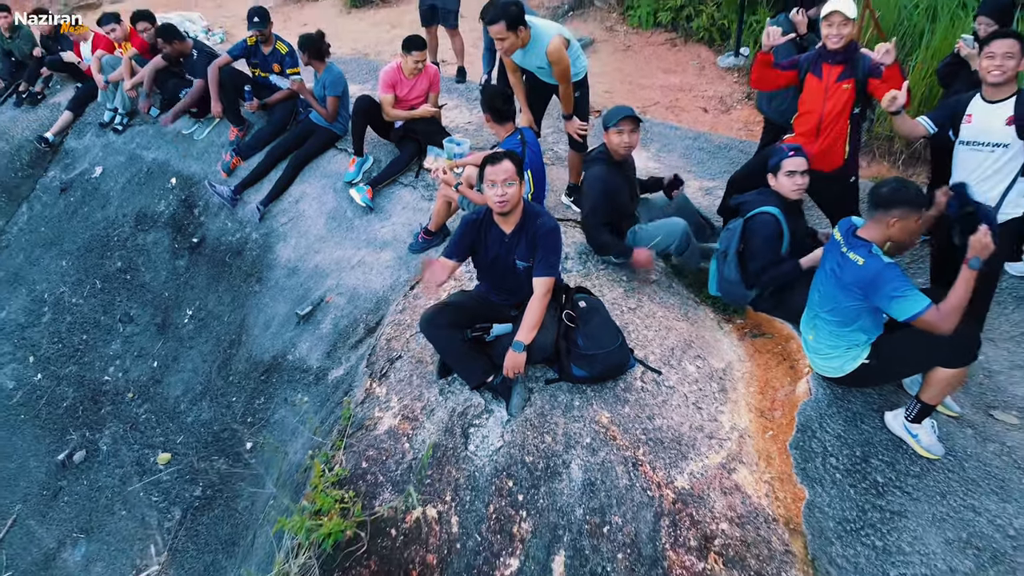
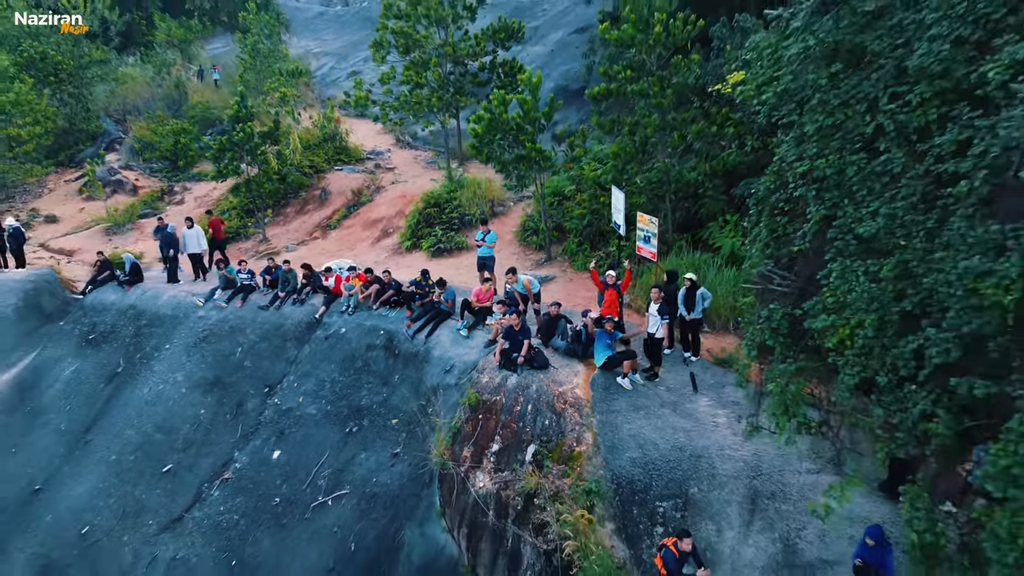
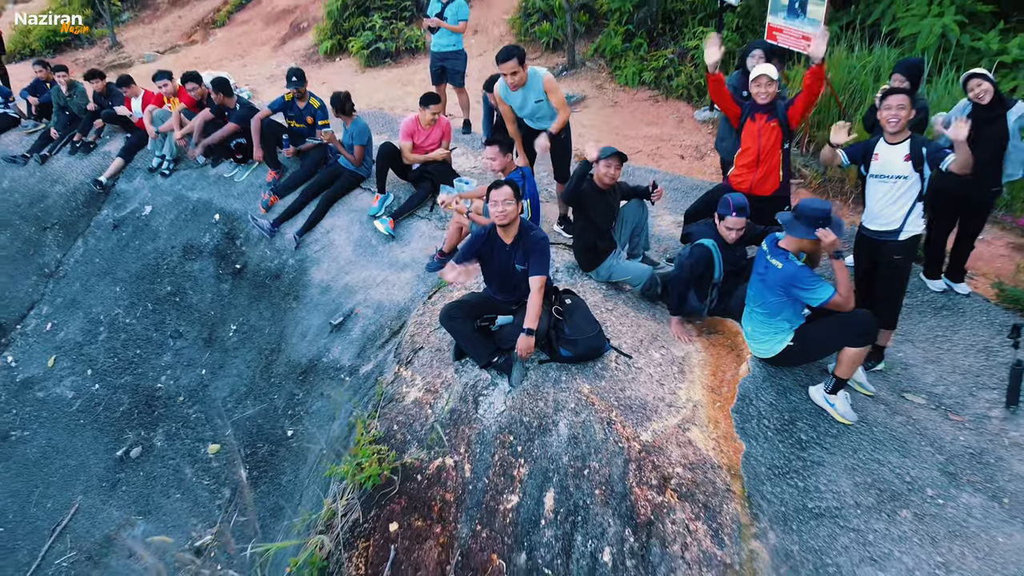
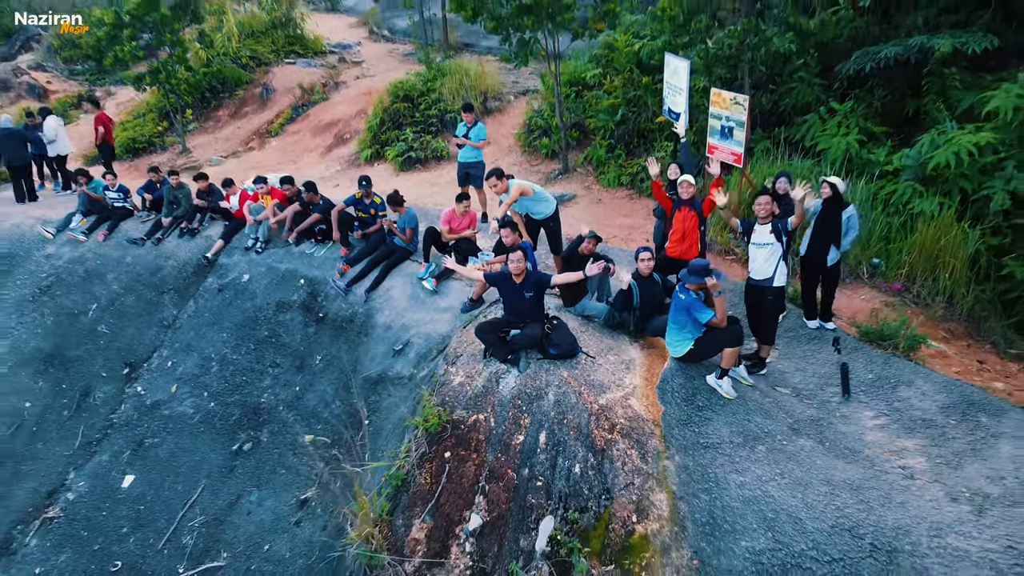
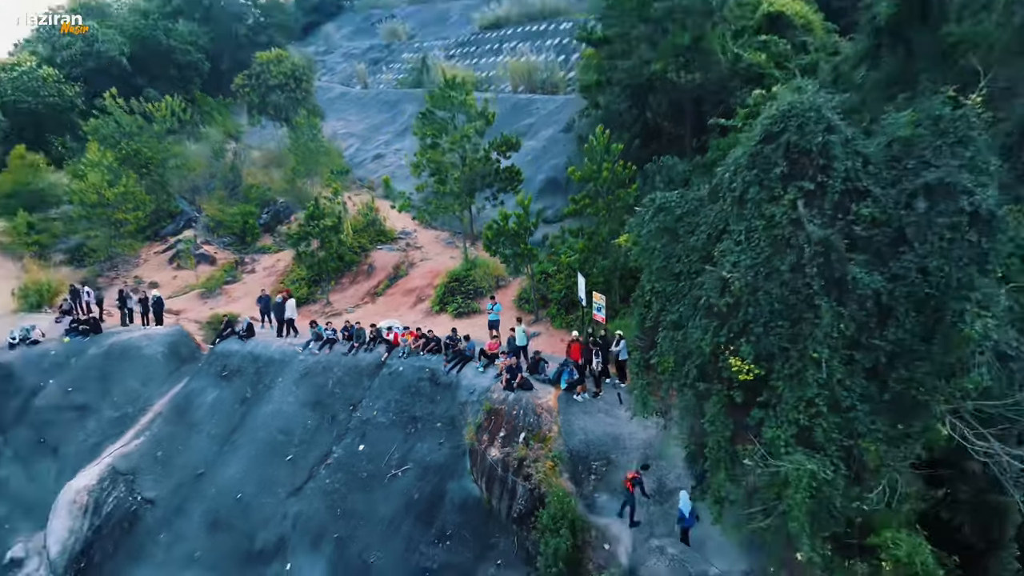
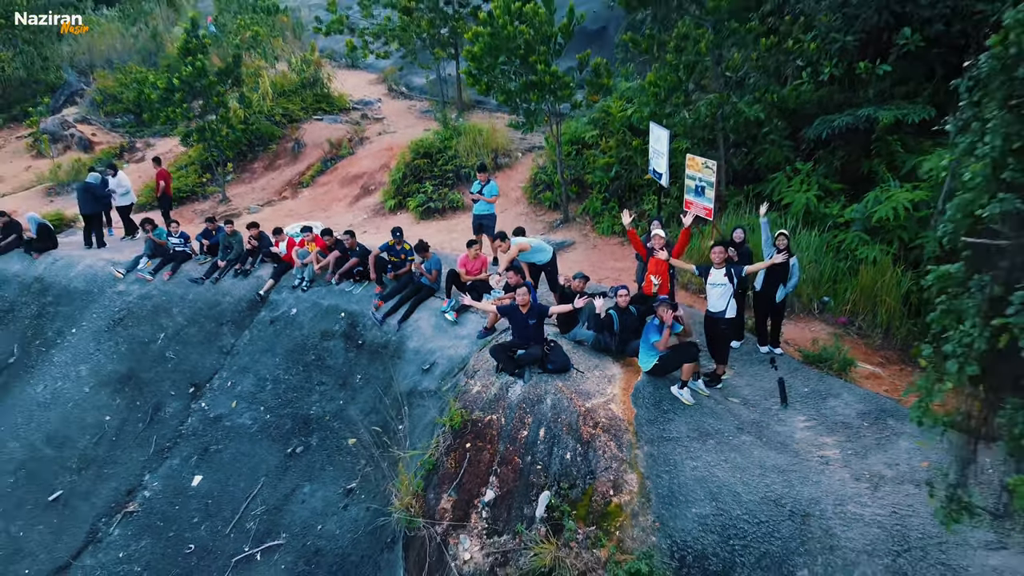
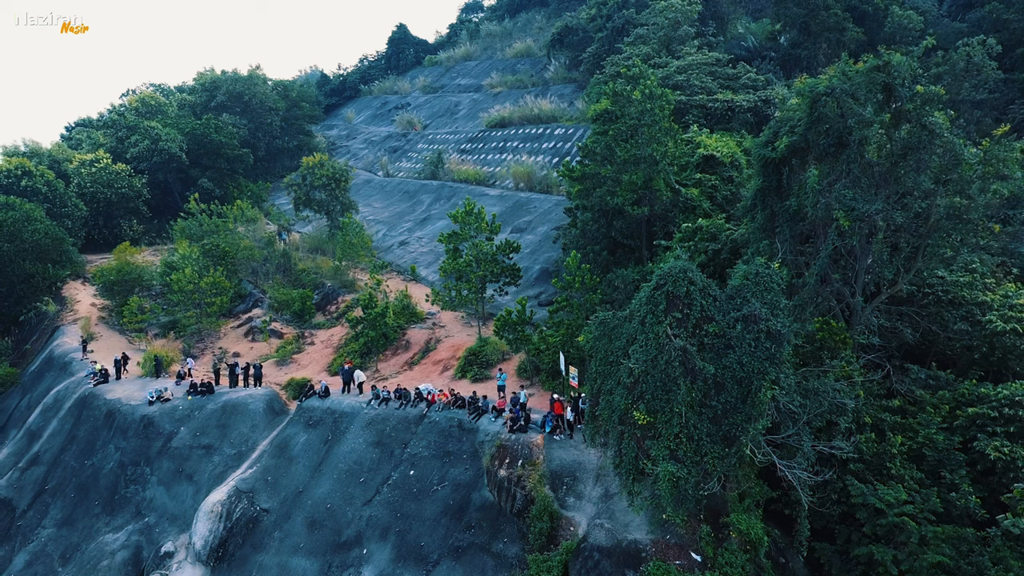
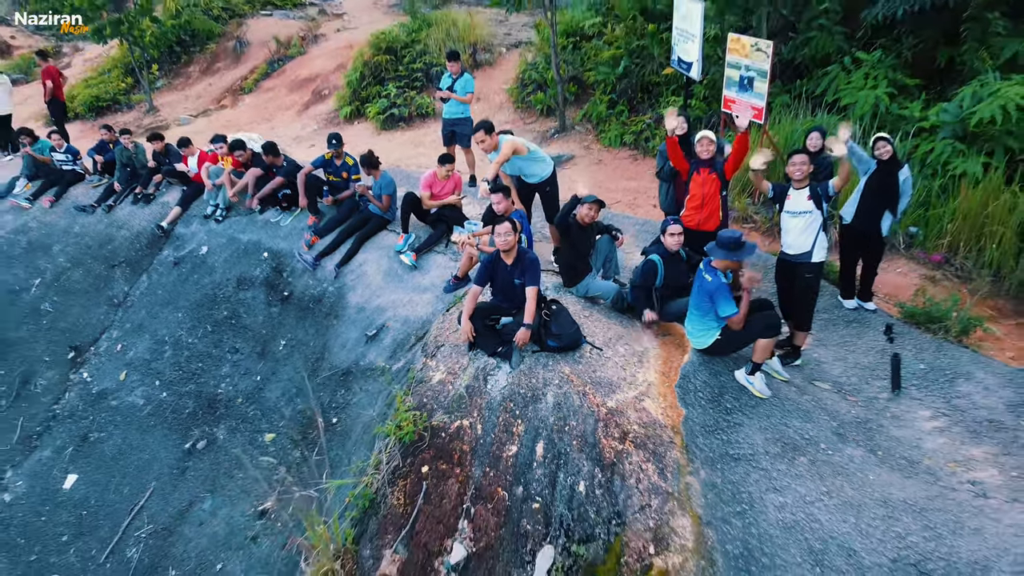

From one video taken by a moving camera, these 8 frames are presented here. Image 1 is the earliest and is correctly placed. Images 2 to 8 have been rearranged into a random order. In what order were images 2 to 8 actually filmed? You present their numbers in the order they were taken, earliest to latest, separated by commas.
3, 8, 4, 6, 2, 5, 7
